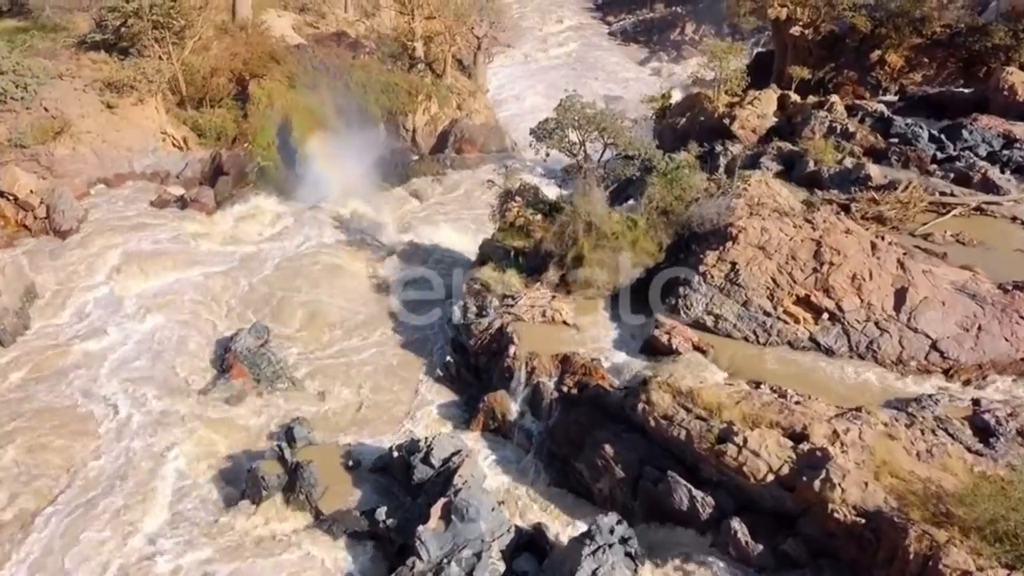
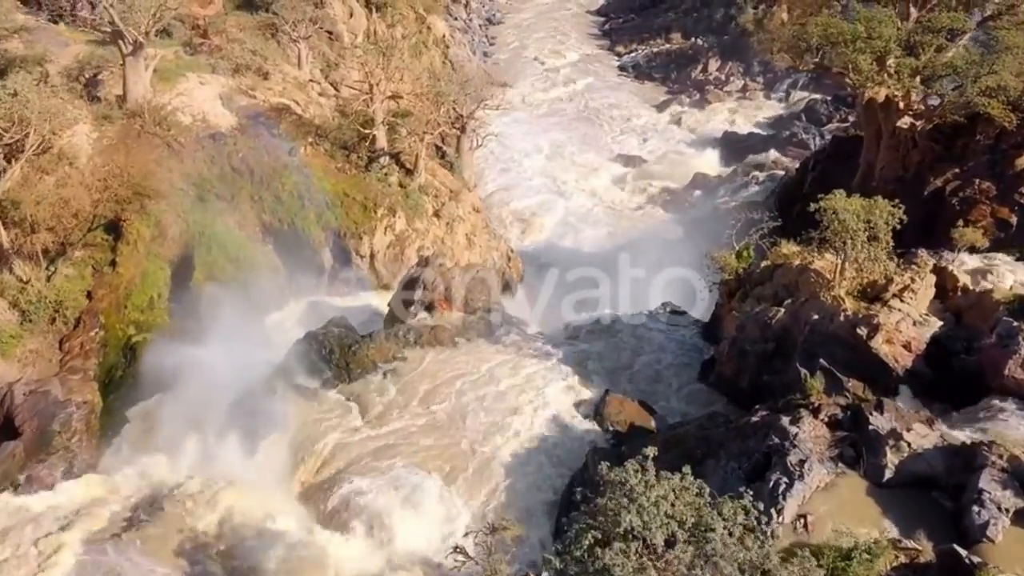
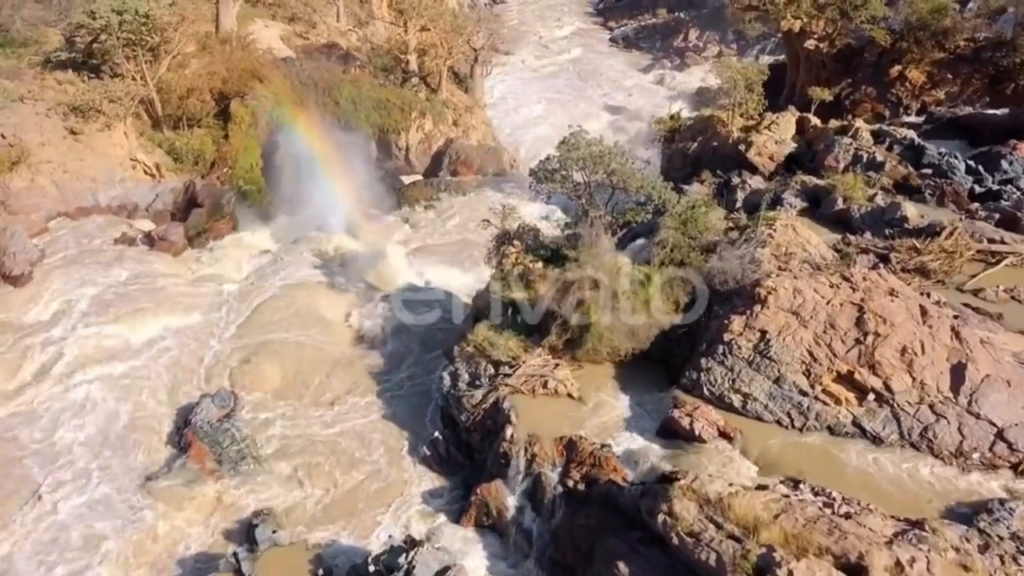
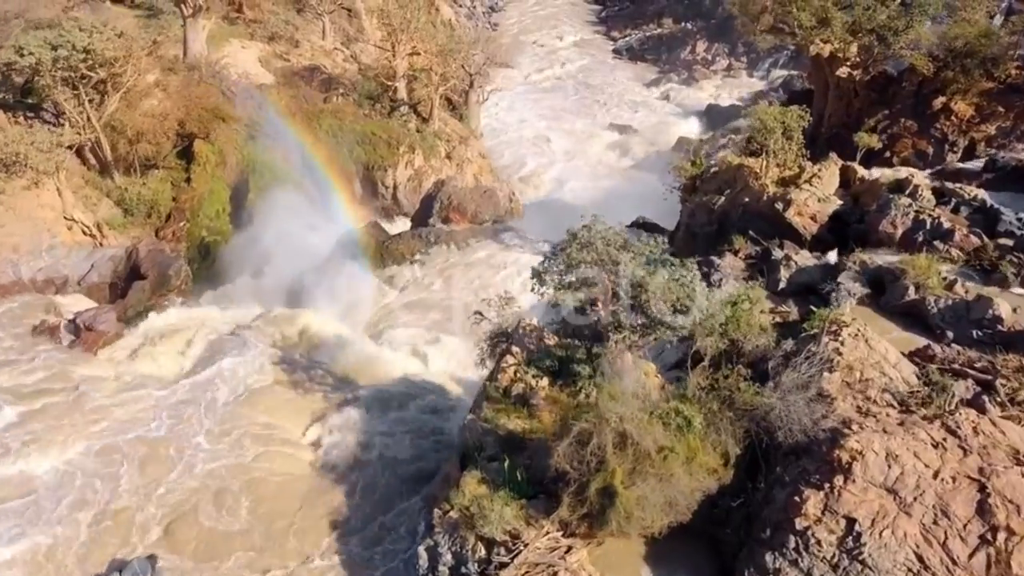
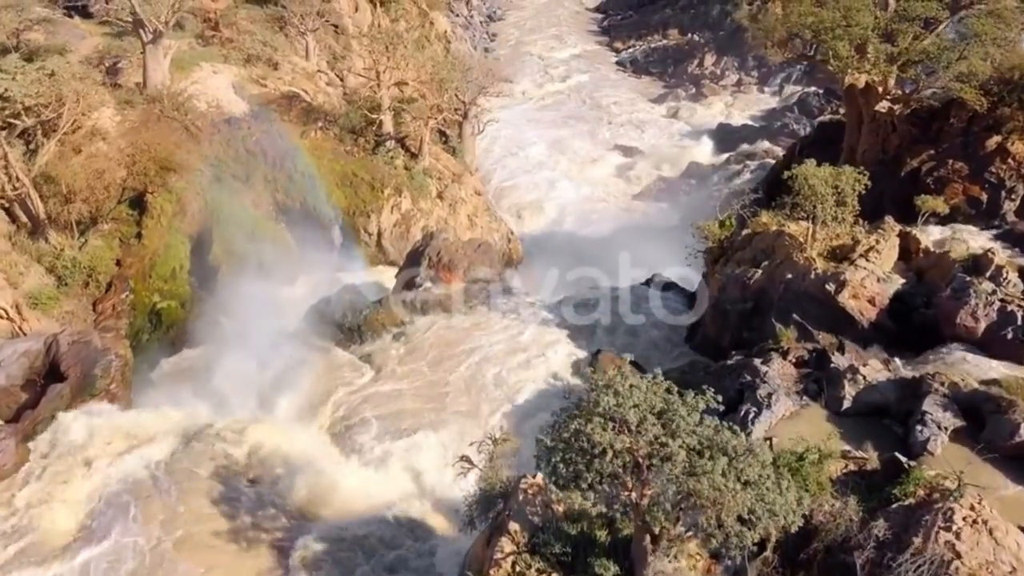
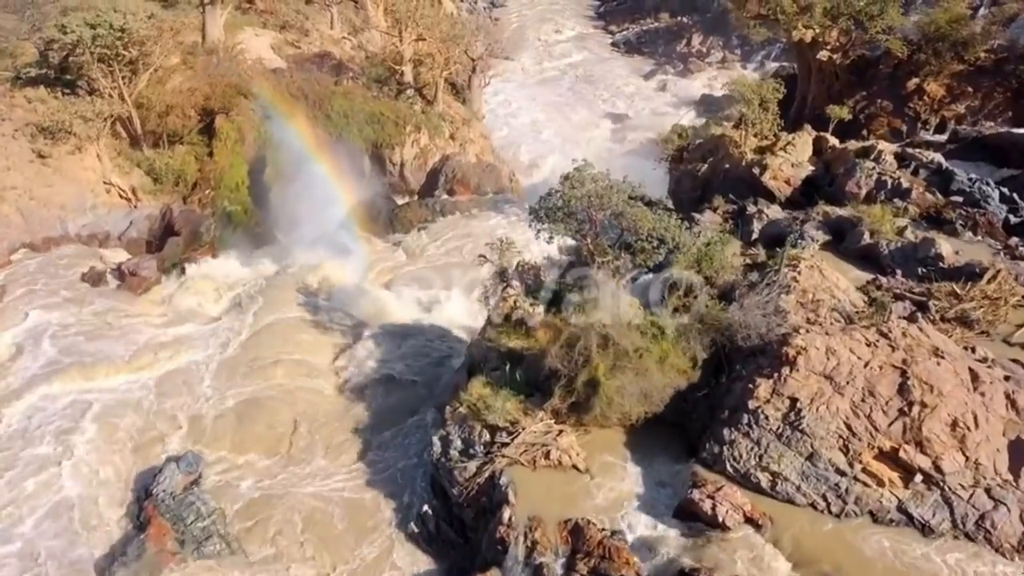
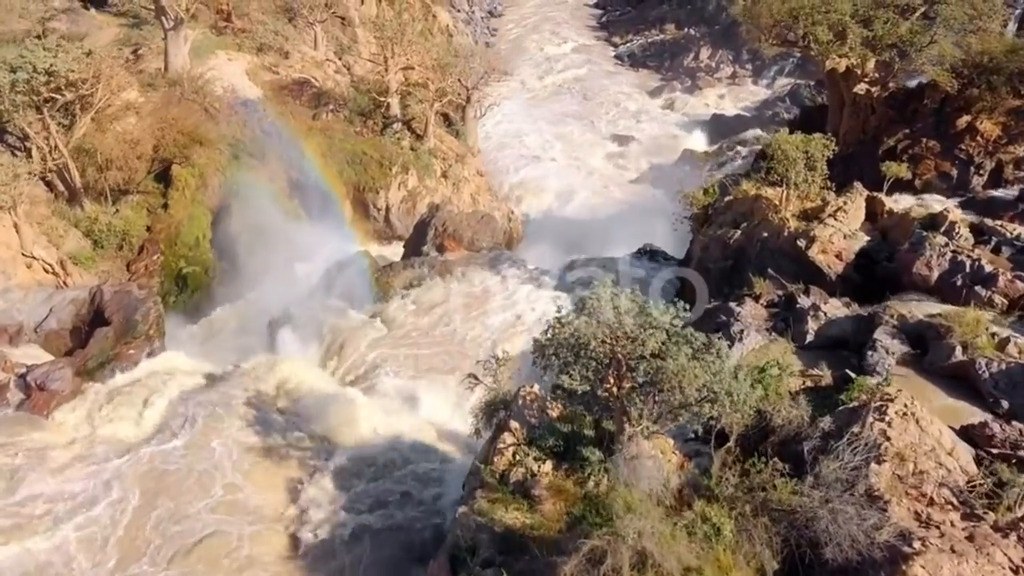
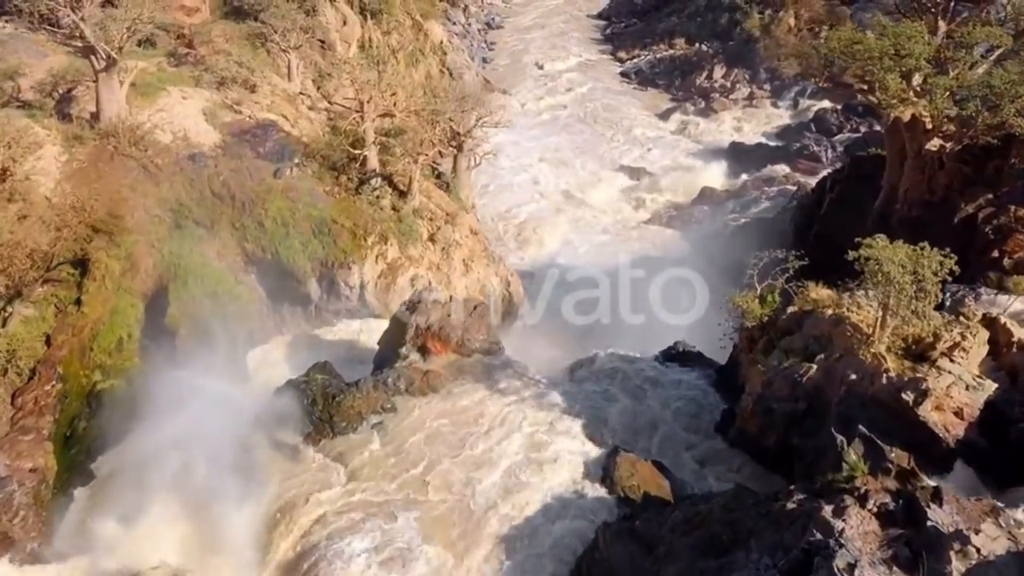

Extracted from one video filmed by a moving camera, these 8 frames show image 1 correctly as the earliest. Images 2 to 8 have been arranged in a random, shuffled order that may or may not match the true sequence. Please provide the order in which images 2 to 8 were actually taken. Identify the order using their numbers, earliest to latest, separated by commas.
3, 6, 4, 7, 5, 2, 8
